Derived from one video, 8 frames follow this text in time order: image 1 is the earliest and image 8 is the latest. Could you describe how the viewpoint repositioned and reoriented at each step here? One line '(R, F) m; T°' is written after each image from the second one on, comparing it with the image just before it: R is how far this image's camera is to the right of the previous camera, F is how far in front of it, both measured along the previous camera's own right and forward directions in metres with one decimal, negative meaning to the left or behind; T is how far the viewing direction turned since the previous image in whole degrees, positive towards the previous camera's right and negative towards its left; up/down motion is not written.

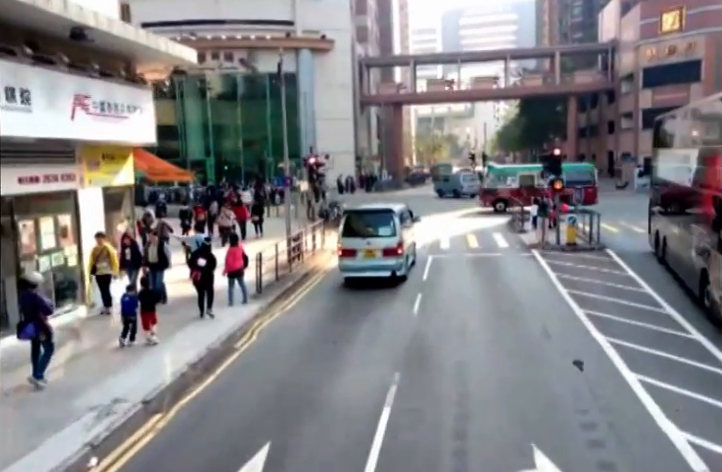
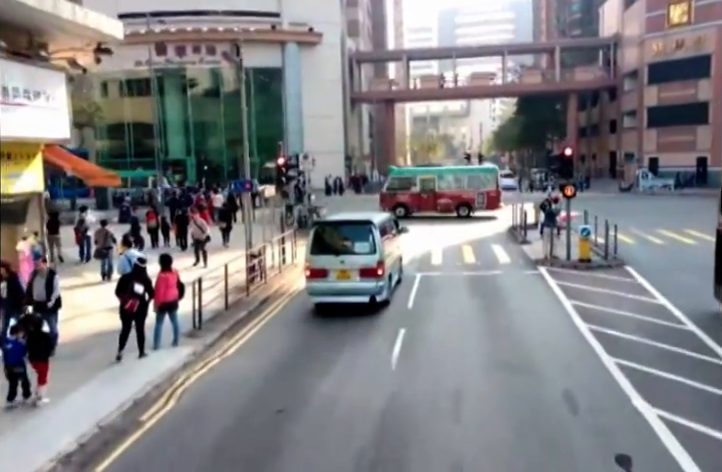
(+0.5, +3.6) m; 0°
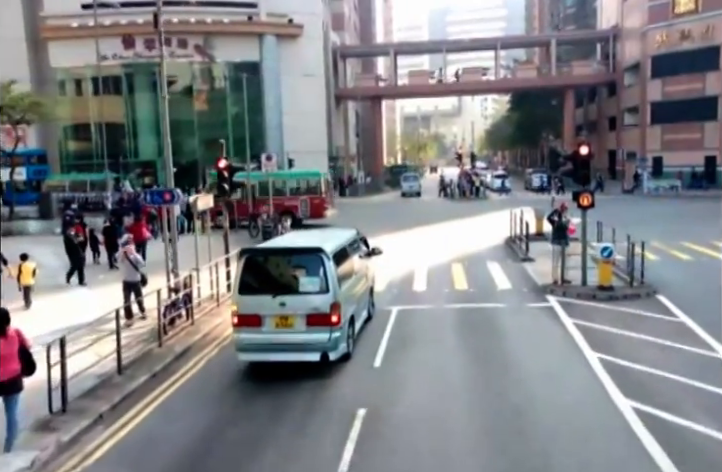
(+0.7, +4.4) m; +1°
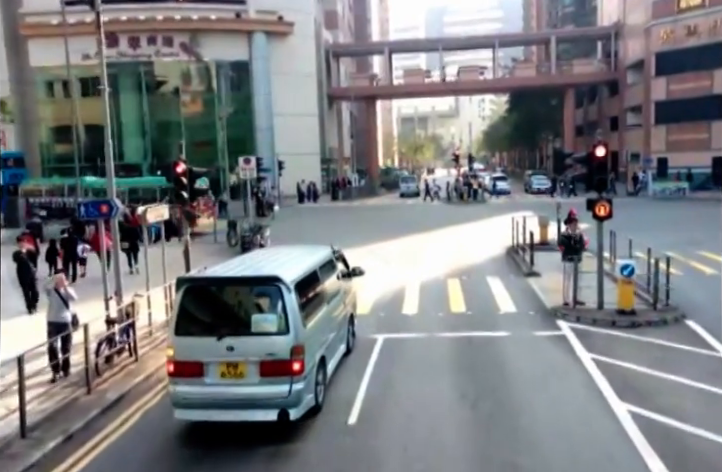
(+0.3, +2.3) m; 0°
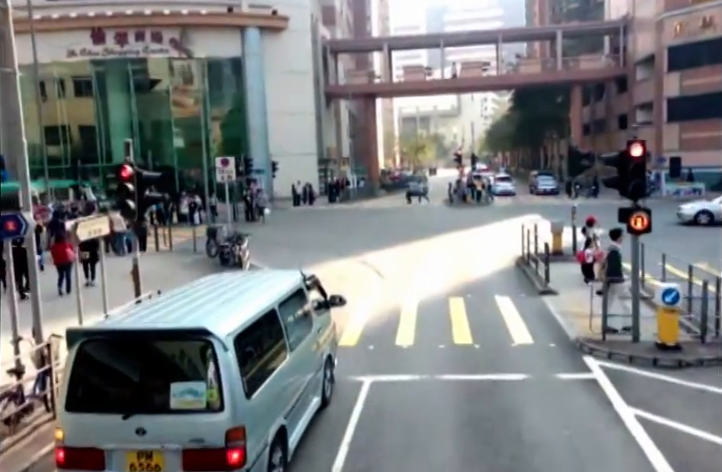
(+0.3, +2.6) m; 0°
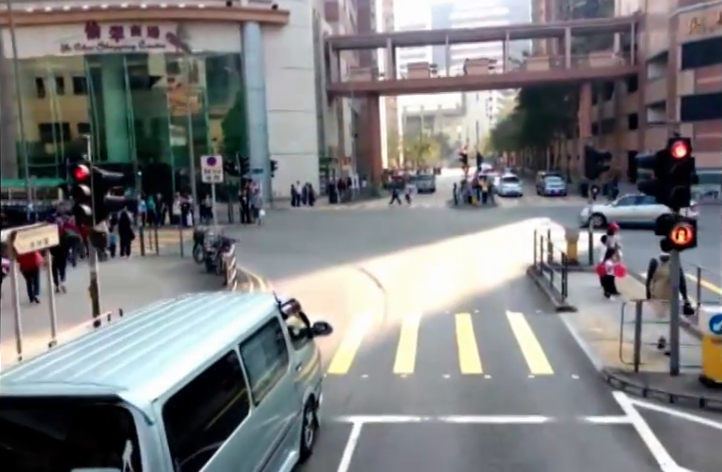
(+0.2, +1.7) m; 0°
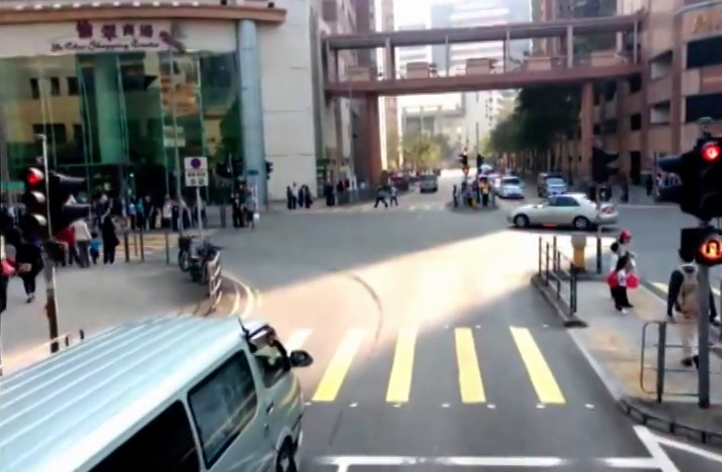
(+0.2, +1.2) m; 0°
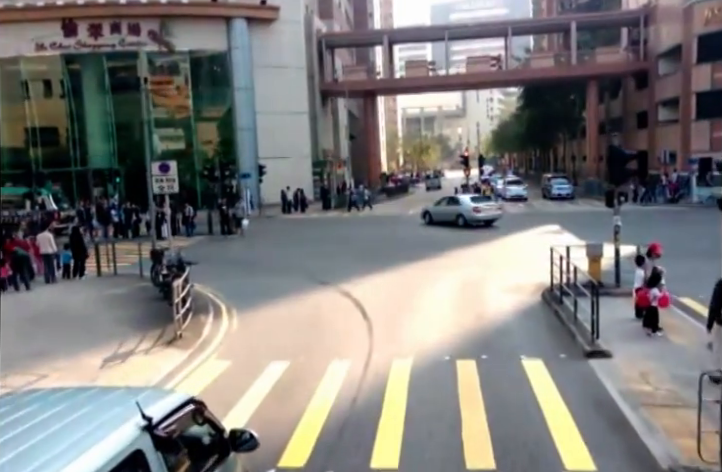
(+0.3, +2.1) m; 0°
